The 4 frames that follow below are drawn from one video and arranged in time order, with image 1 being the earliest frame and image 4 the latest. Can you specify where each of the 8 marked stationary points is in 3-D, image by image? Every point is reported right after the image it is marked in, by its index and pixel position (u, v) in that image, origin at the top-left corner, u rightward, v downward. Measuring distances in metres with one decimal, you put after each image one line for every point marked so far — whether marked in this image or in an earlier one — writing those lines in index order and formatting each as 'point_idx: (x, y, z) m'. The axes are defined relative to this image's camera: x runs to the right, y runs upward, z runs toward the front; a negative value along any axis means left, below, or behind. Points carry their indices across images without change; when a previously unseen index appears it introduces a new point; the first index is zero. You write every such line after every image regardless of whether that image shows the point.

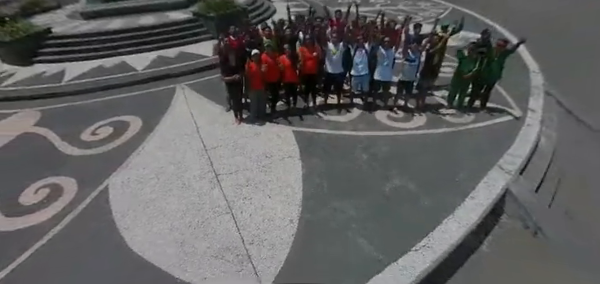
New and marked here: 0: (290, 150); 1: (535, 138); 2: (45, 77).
0: (-0.2, -0.1, +5.3) m
1: (+4.5, +0.1, +5.4) m
2: (-7.8, +2.0, +8.6) m
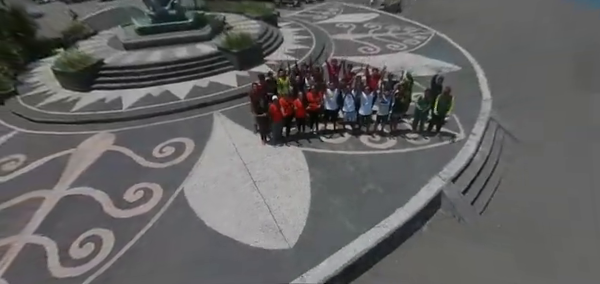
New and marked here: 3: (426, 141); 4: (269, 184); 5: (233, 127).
0: (0.0, -0.6, +7.7) m
1: (+4.7, -0.4, +7.8) m
2: (-7.6, +1.5, +11.0) m
3: (+3.8, 0.0, +8.4) m
4: (-0.8, -1.1, +7.1) m
5: (-2.2, +0.5, +9.2) m
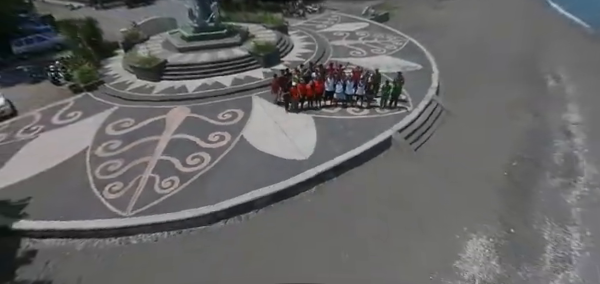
0: (+0.4, +0.9, +12.7) m
1: (+5.2, +1.1, +12.9) m
2: (-7.1, +3.1, +16.0) m
3: (+4.2, +1.5, +13.5) m
4: (-0.3, +0.4, +12.1) m
5: (-1.8, +2.0, +14.2) m
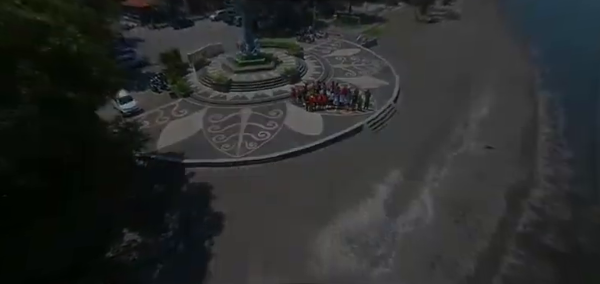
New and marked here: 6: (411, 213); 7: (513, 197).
0: (+1.6, +2.1, +23.7) m
1: (+6.4, +2.2, +23.8) m
2: (-5.9, +4.4, +27.2) m
3: (+5.5, +2.7, +24.5) m
4: (+0.8, +1.7, +23.1) m
5: (-0.5, +3.3, +25.3) m
6: (+6.9, -4.4, +17.3) m
7: (+14.5, -3.8, +19.0) m
